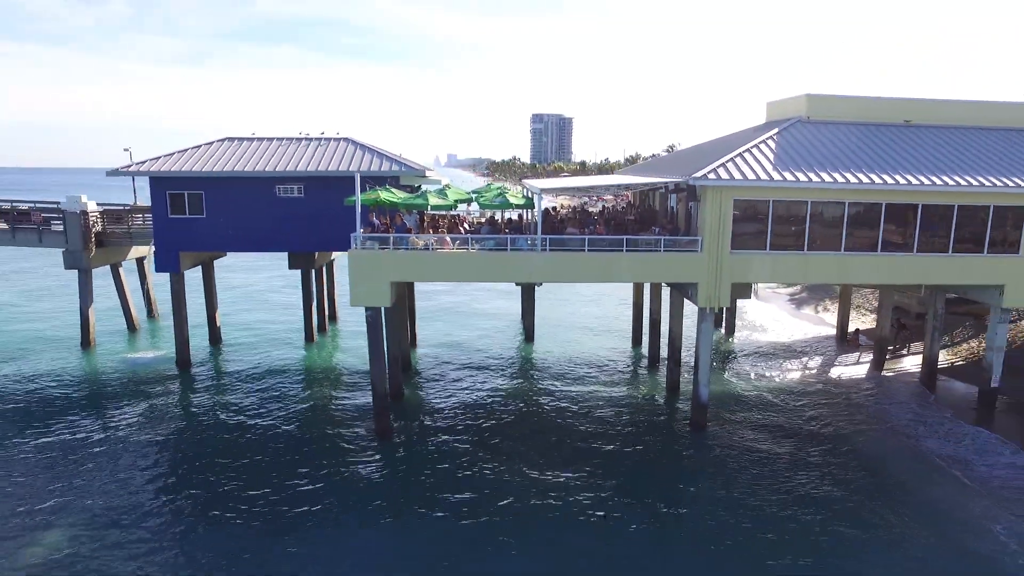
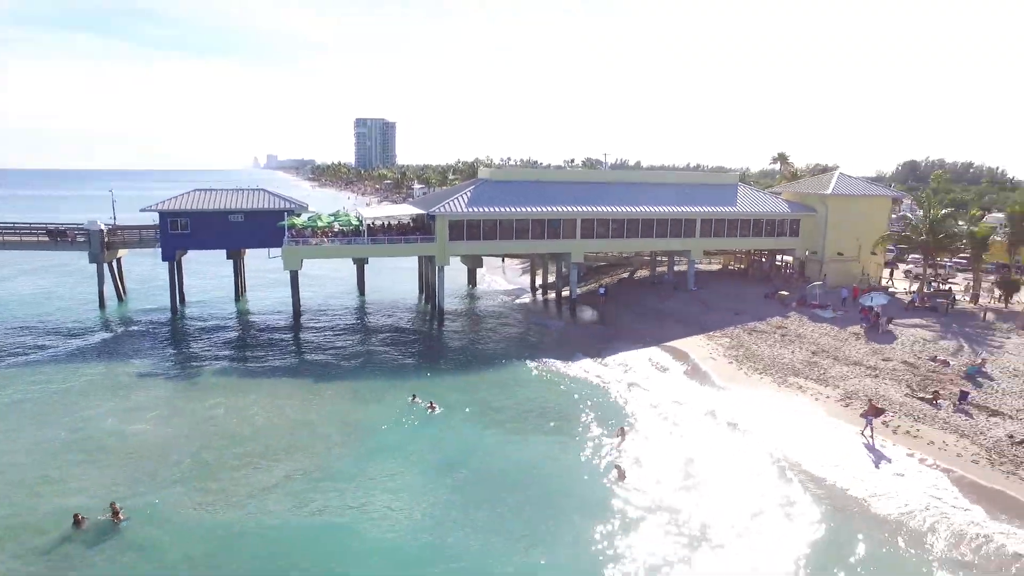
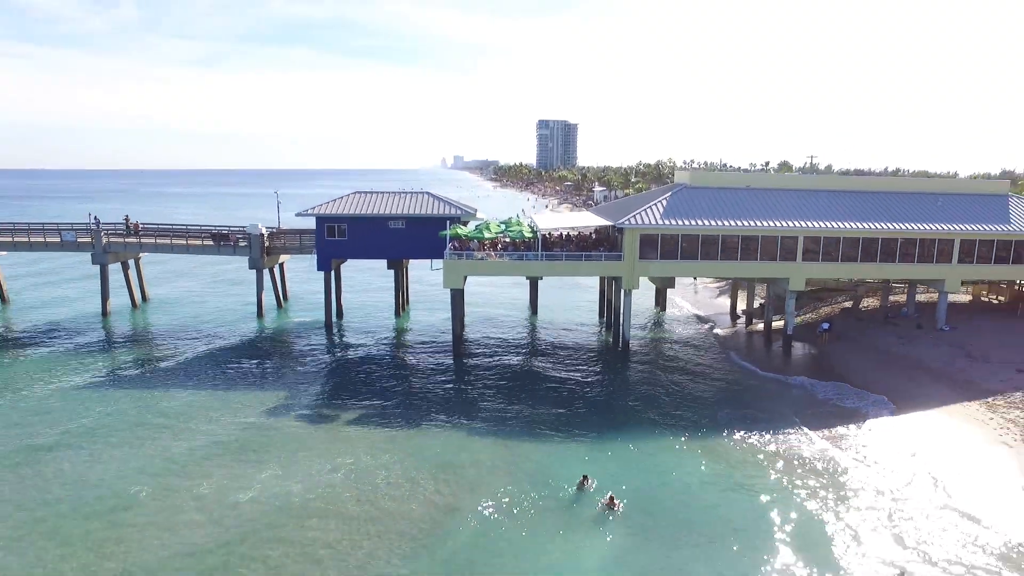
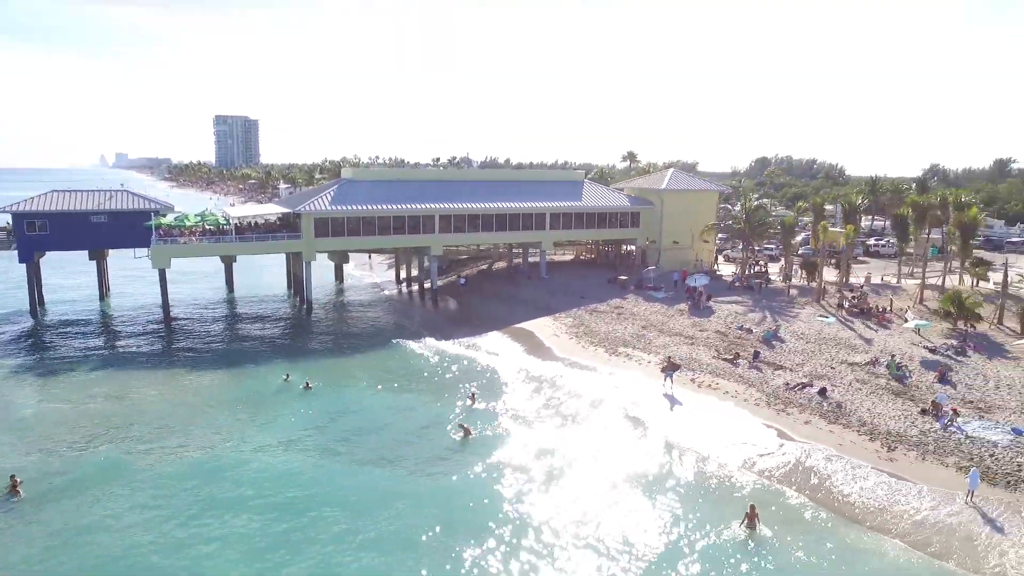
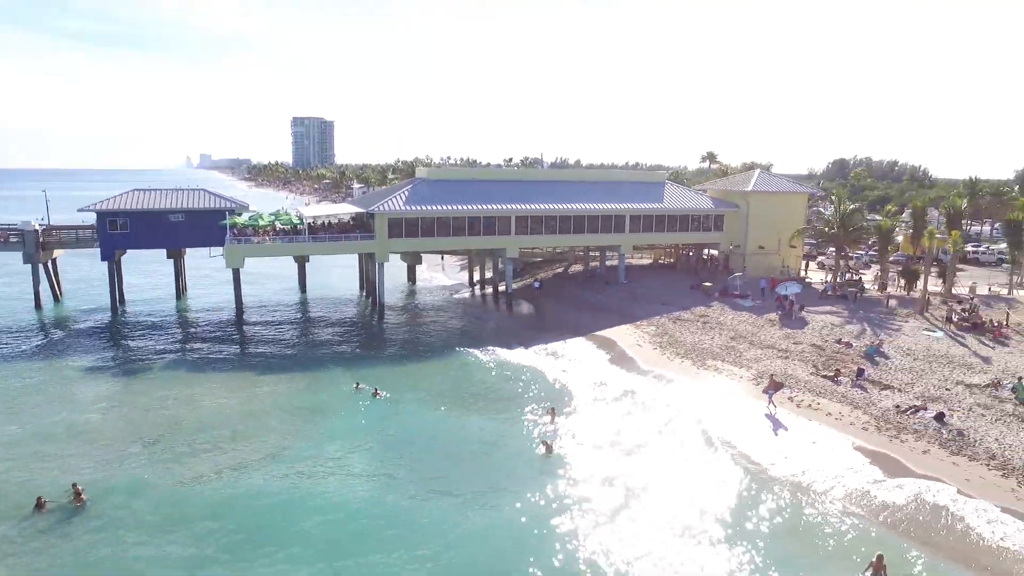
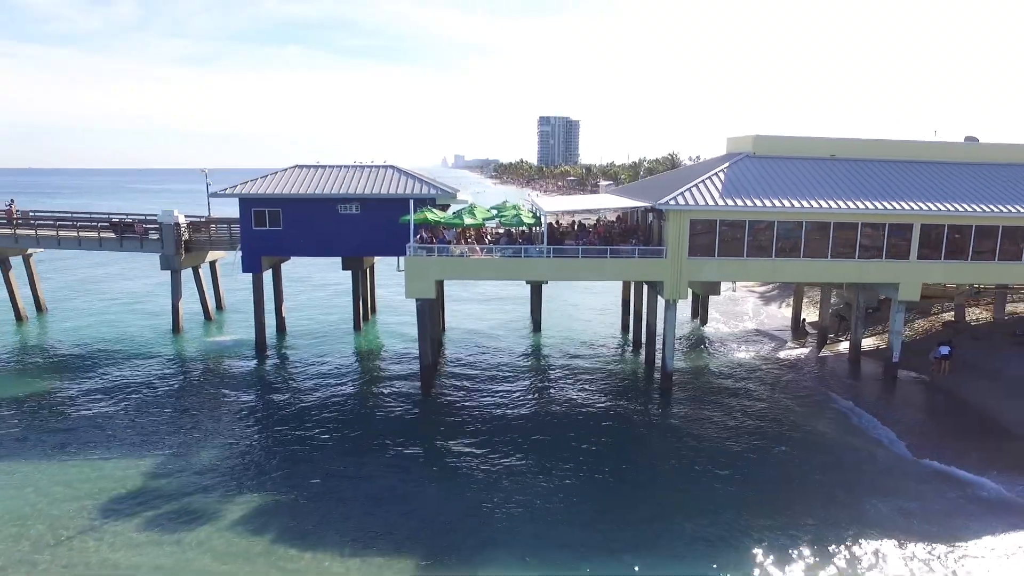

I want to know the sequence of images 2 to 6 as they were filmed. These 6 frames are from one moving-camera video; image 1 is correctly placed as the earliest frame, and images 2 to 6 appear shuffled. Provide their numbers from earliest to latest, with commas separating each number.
6, 3, 2, 5, 4
